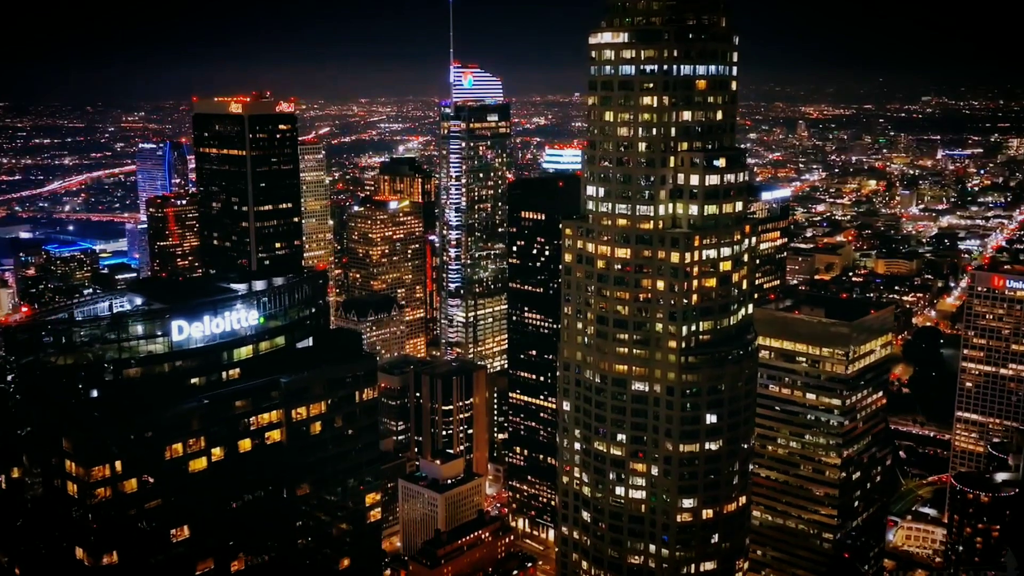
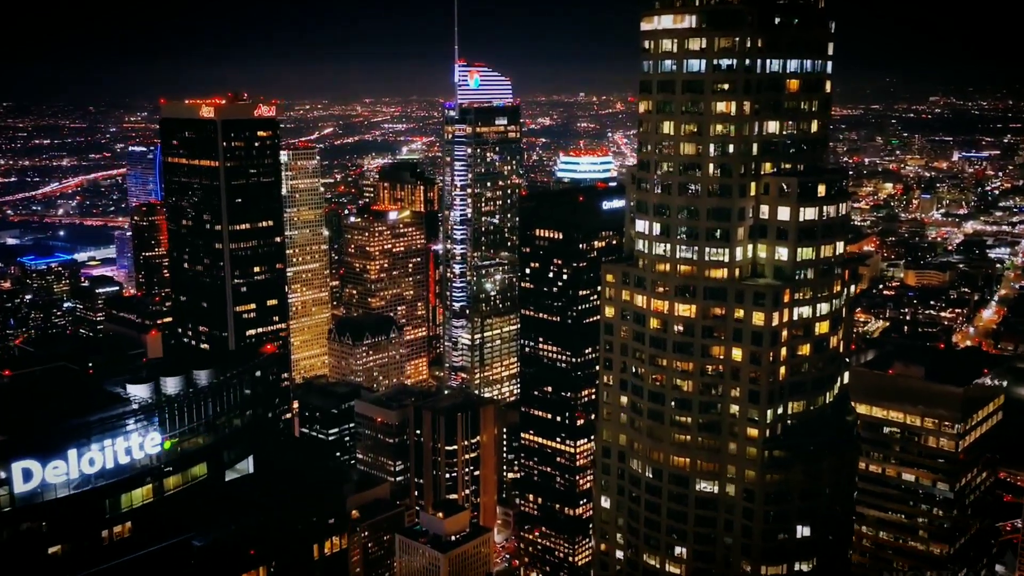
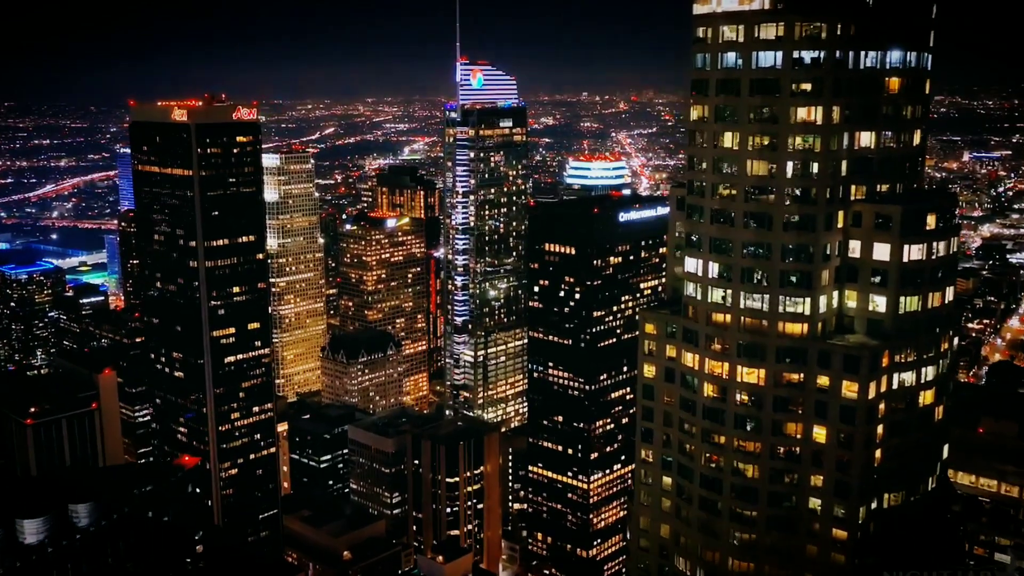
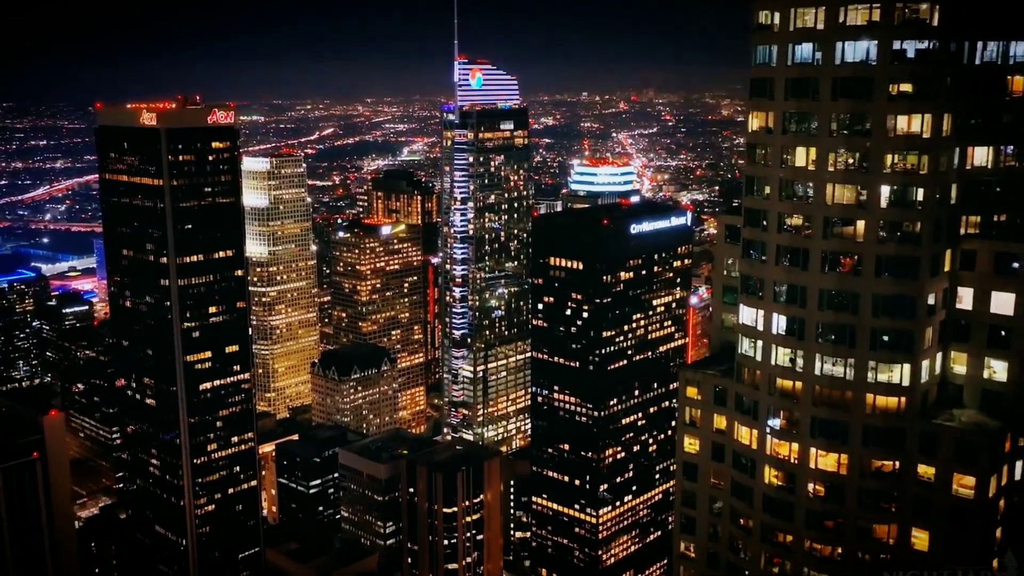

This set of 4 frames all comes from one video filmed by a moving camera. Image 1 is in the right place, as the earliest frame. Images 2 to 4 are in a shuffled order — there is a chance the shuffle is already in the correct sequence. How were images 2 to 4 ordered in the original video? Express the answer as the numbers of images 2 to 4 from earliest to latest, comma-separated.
2, 3, 4
